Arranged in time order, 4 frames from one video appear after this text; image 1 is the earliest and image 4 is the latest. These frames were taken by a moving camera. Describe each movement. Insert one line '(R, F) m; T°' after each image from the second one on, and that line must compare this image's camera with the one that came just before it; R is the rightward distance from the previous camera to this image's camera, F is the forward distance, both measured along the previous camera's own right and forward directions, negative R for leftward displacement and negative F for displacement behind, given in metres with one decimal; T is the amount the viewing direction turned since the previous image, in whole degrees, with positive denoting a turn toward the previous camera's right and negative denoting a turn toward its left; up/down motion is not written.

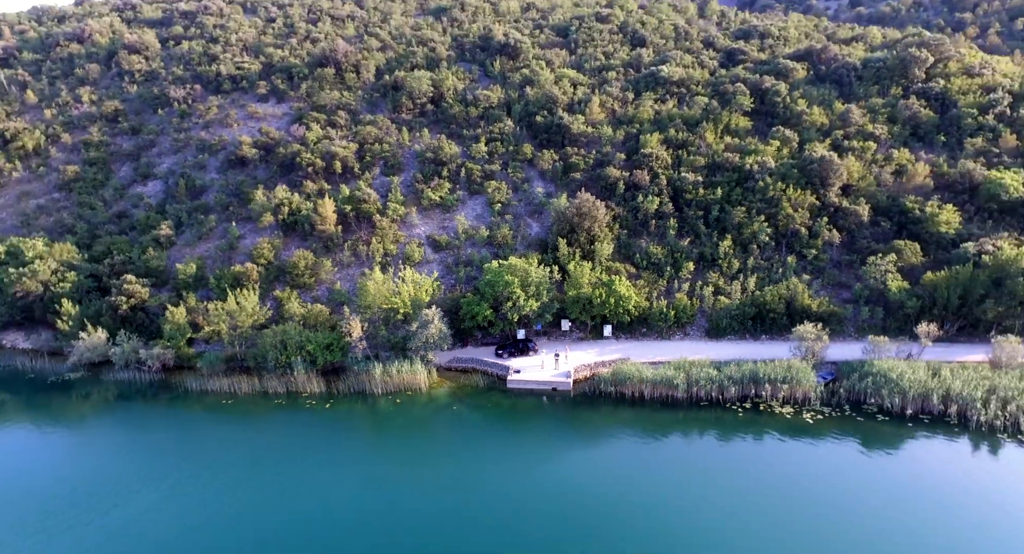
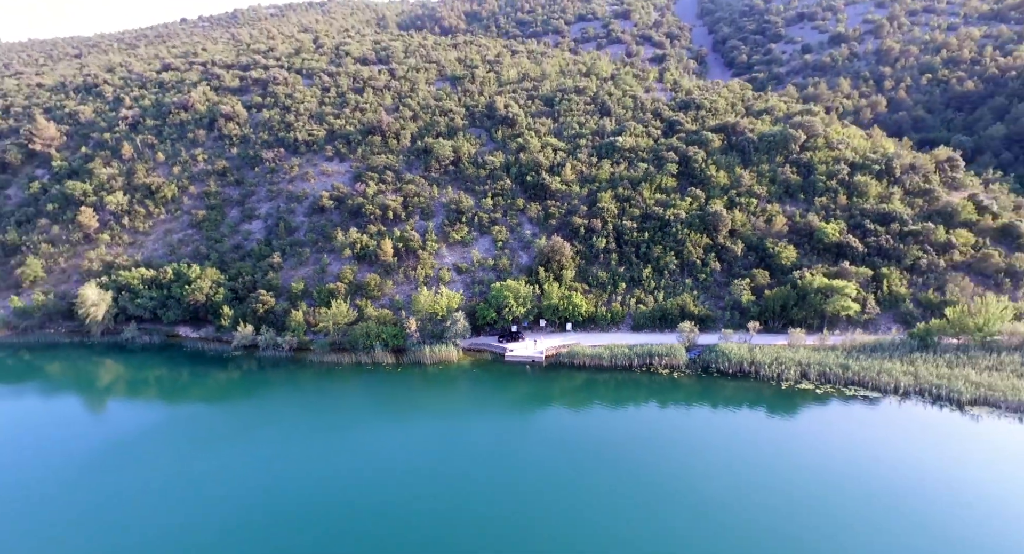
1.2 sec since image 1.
(+0.5, -23.9) m; 0°
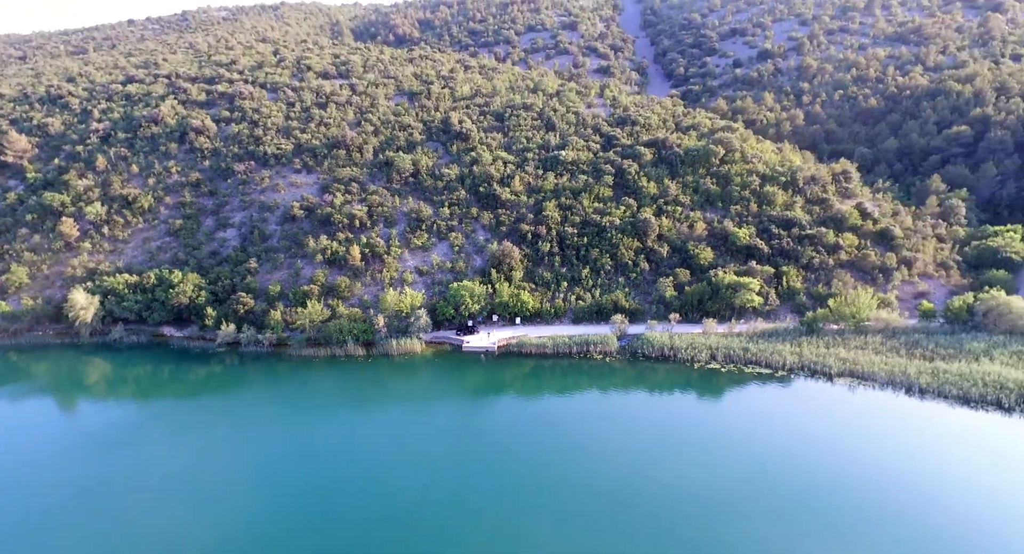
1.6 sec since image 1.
(+0.4, -8.9) m; +4°
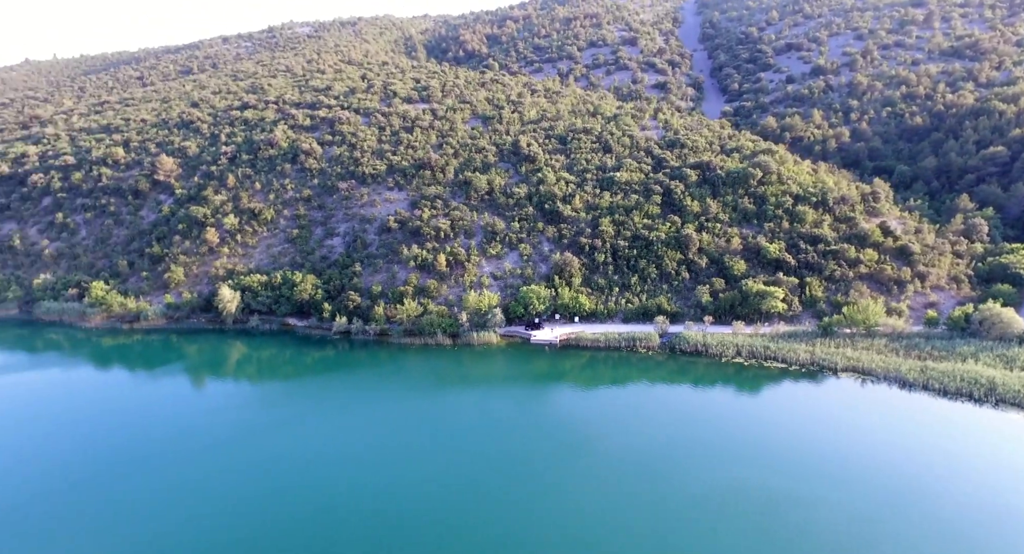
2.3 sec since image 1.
(-0.7, -15.3) m; -6°
